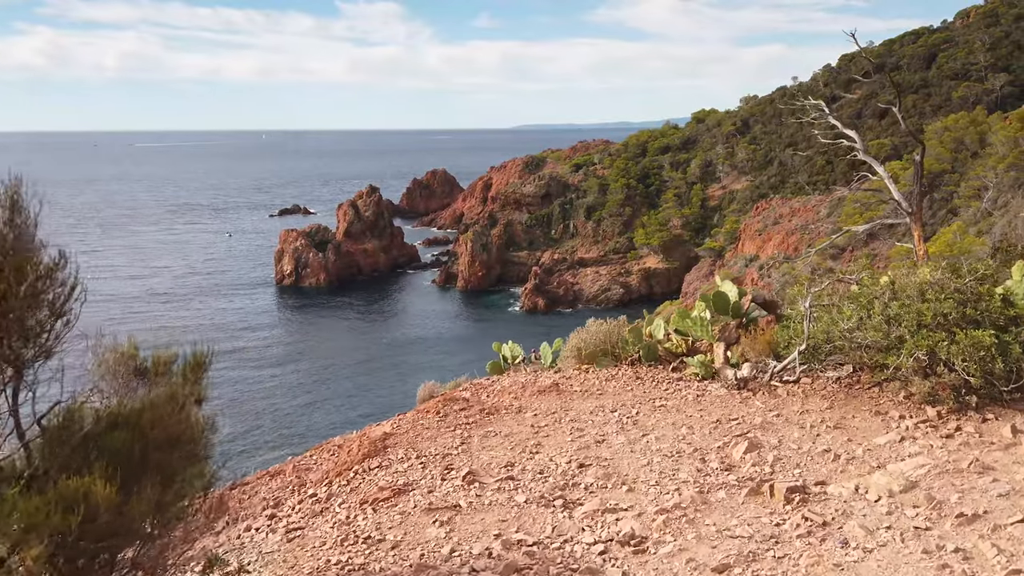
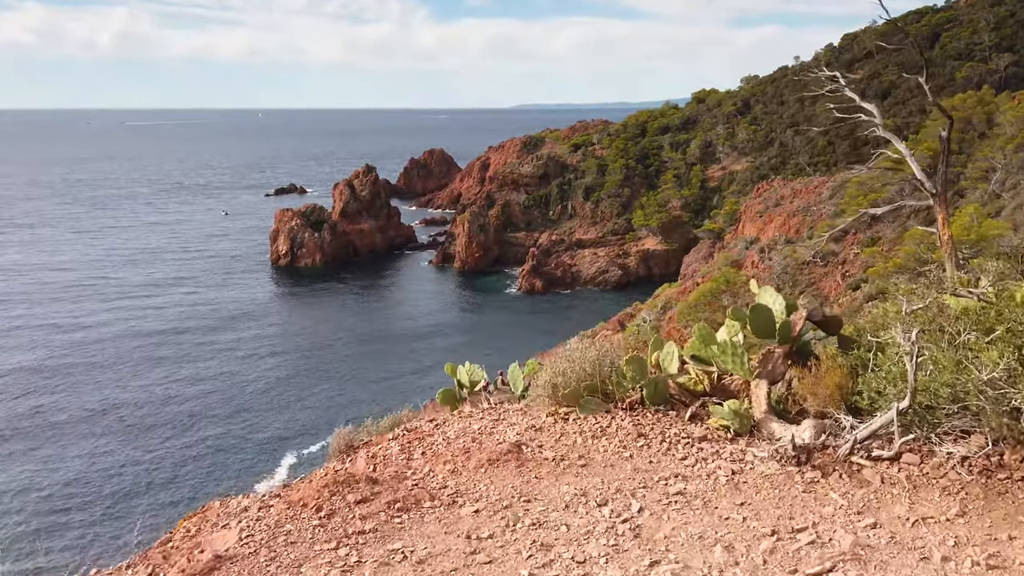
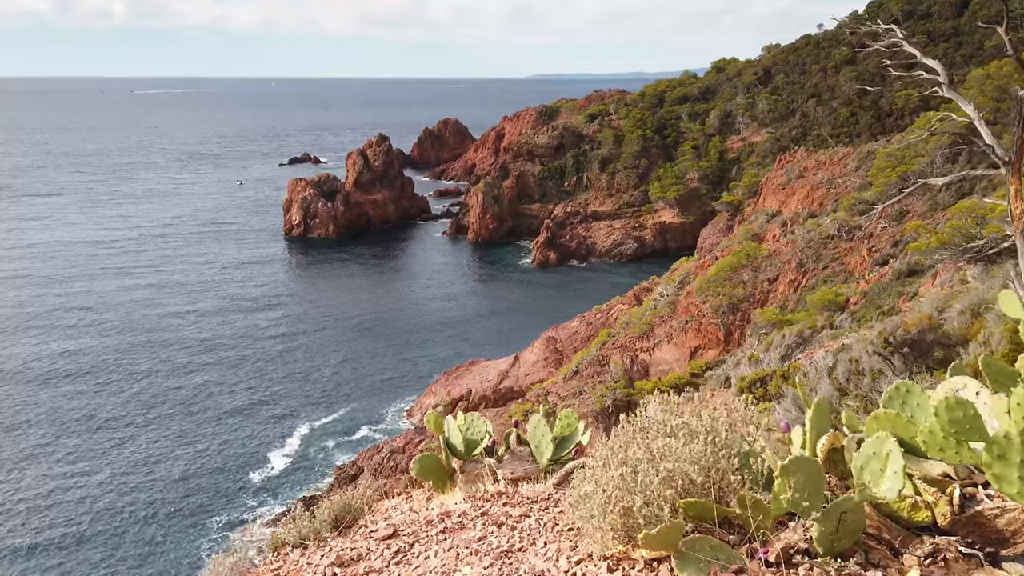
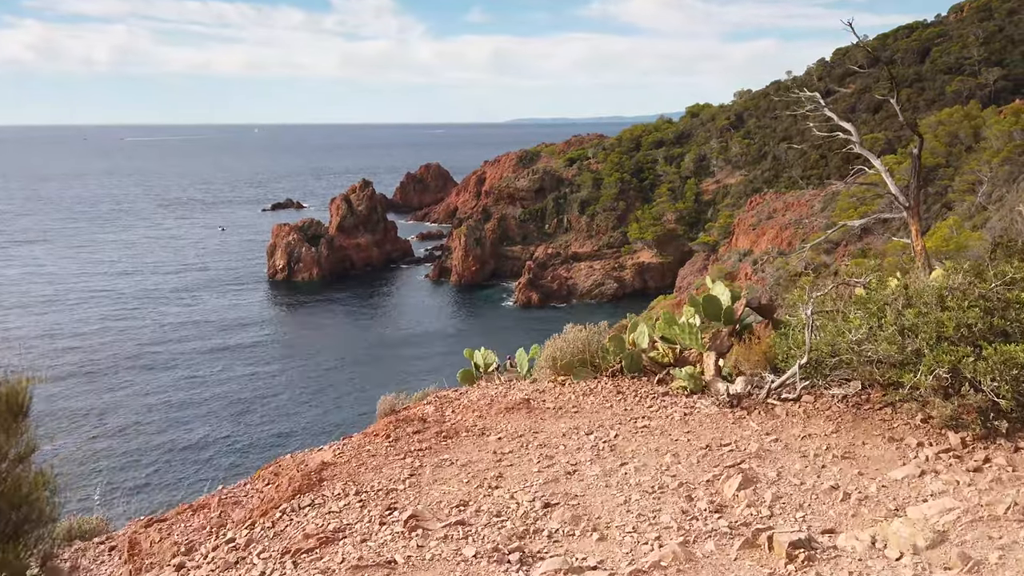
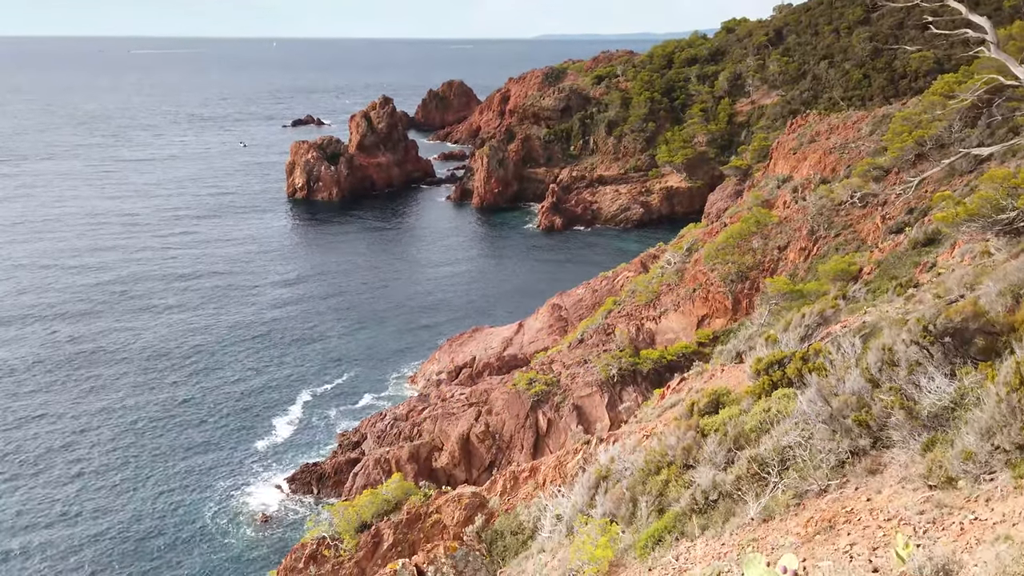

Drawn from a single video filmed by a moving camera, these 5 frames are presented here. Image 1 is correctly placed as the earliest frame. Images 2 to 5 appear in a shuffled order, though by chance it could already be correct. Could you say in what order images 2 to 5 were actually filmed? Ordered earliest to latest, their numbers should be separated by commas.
4, 2, 3, 5
